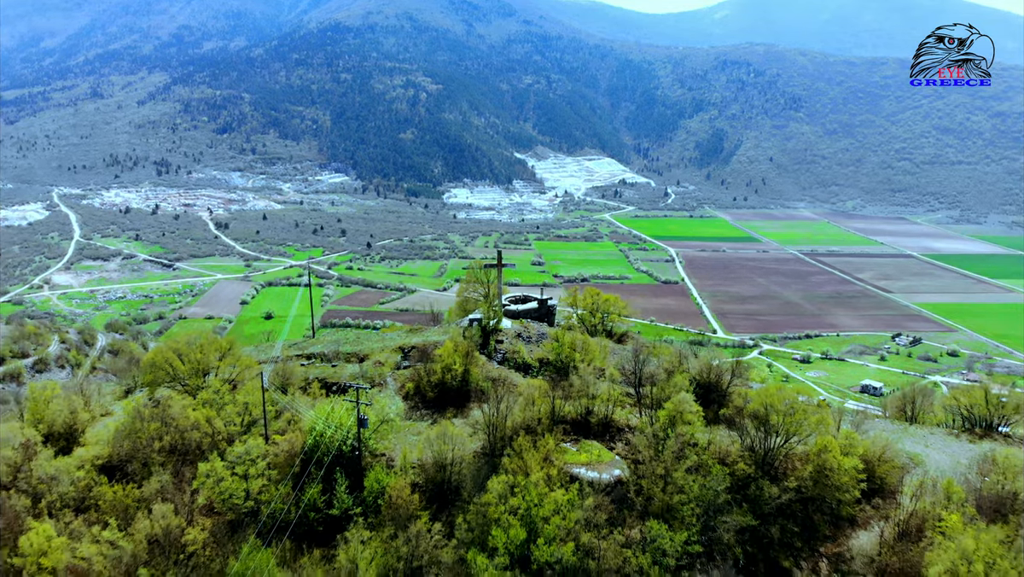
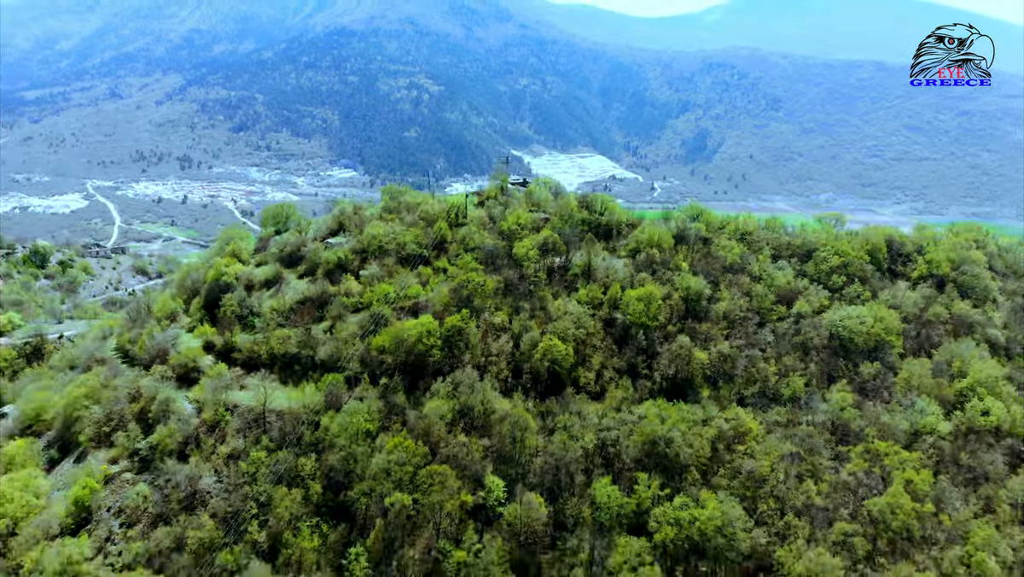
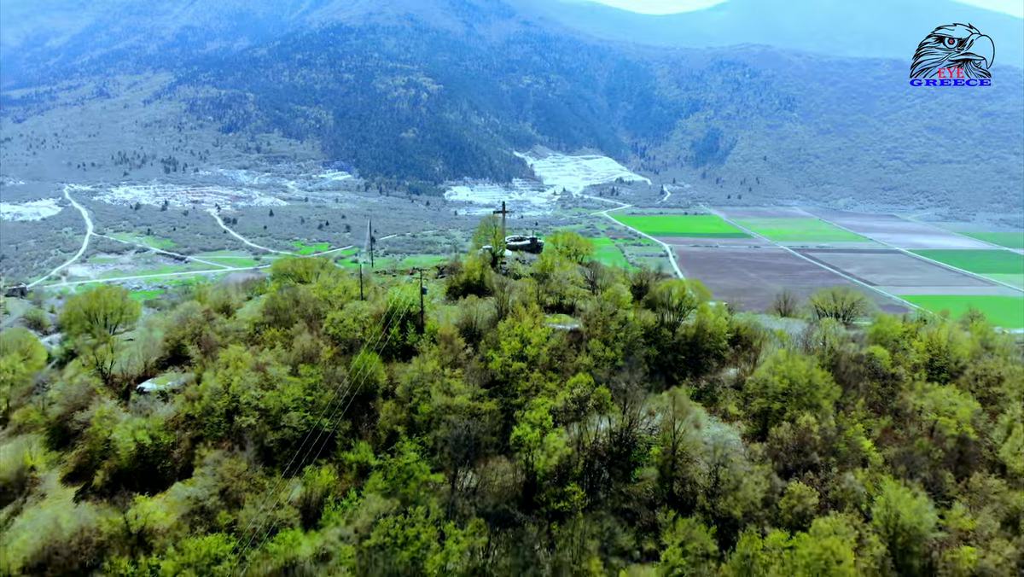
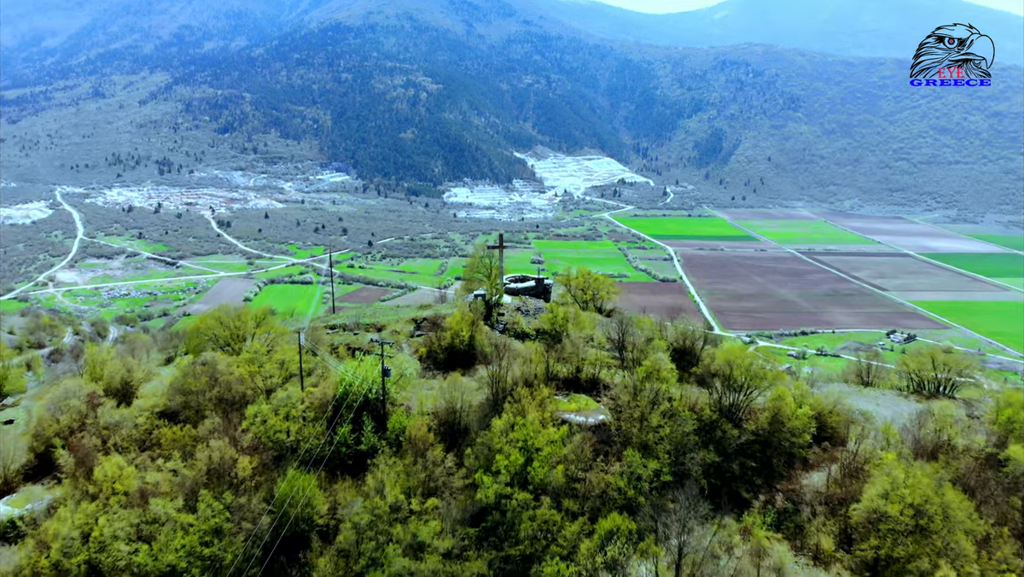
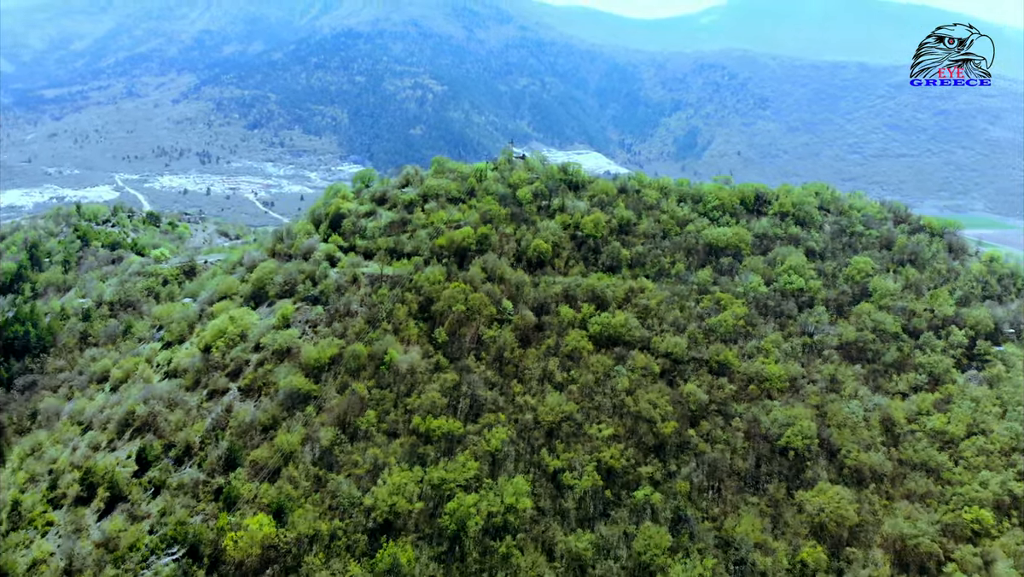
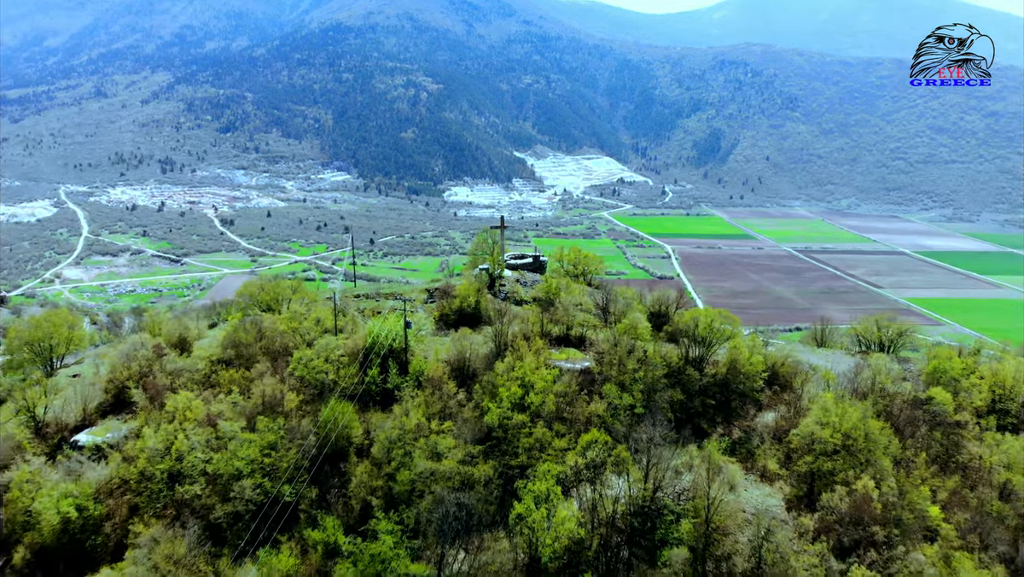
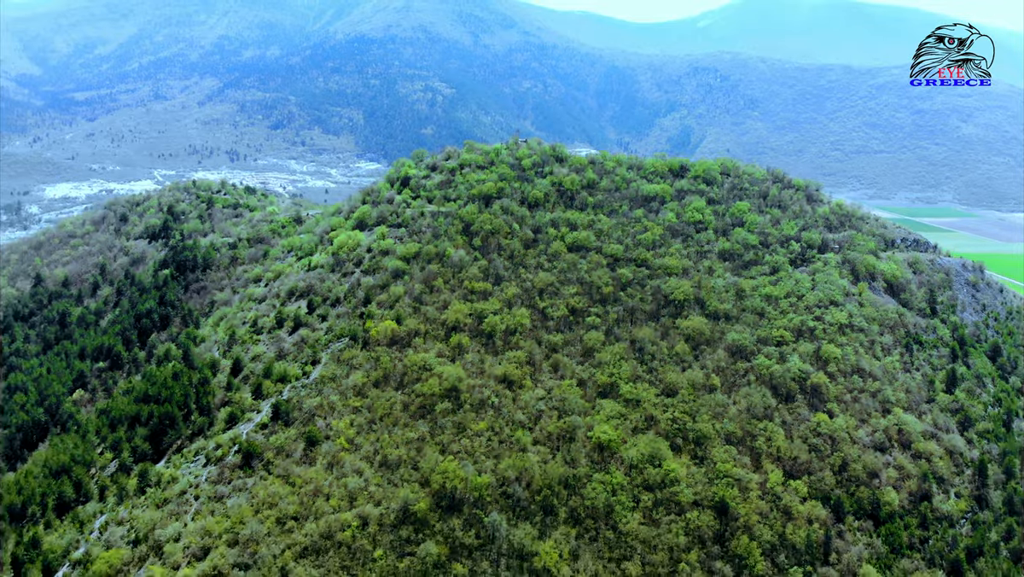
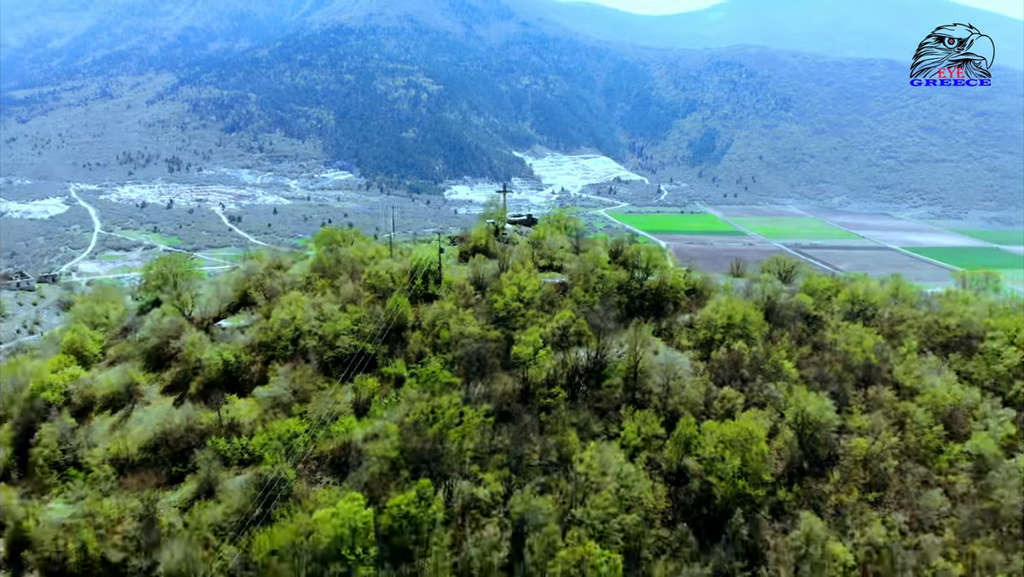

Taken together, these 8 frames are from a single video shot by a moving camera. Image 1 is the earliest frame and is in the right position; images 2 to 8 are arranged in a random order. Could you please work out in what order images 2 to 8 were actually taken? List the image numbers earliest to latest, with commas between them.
4, 6, 3, 8, 2, 5, 7
